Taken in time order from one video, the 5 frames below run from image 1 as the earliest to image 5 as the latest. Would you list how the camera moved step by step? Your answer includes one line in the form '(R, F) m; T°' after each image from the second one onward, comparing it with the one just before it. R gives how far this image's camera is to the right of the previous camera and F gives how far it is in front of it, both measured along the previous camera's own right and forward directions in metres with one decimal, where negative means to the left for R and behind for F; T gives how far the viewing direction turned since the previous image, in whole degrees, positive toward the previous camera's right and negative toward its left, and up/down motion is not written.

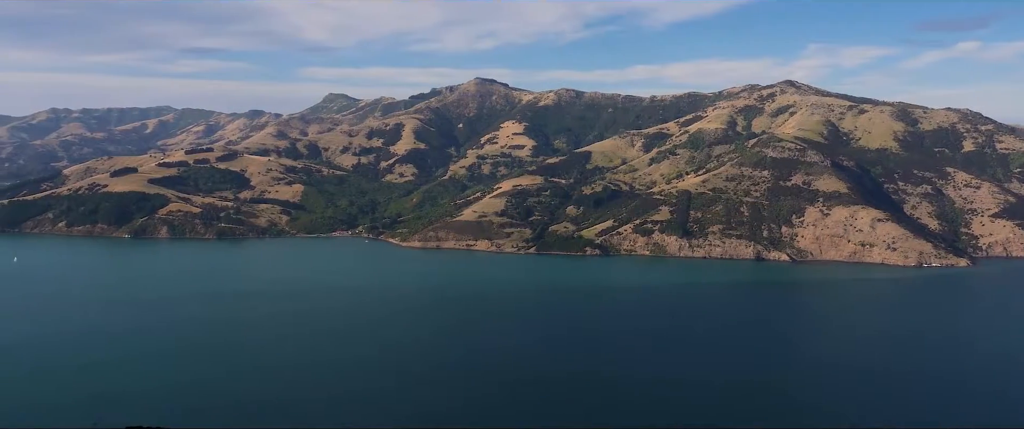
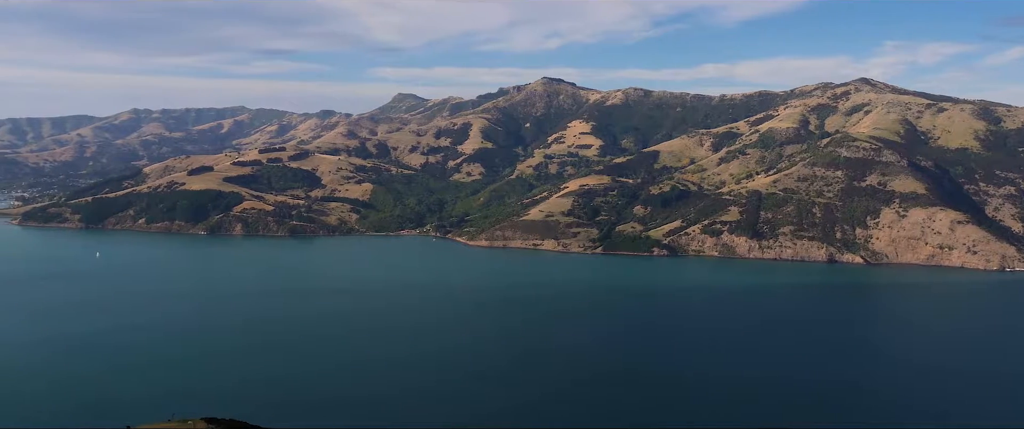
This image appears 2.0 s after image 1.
(-6.0, +0.3) m; -3°
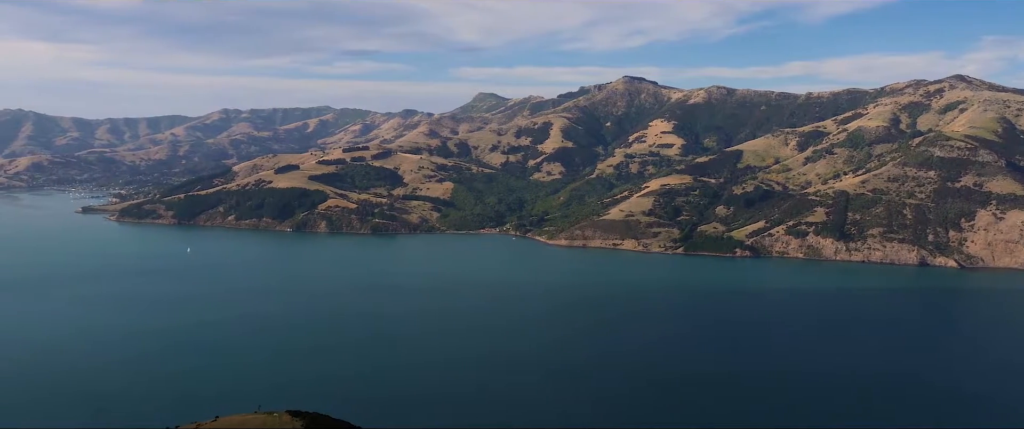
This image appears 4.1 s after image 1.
(-7.6, -0.1) m; -3°
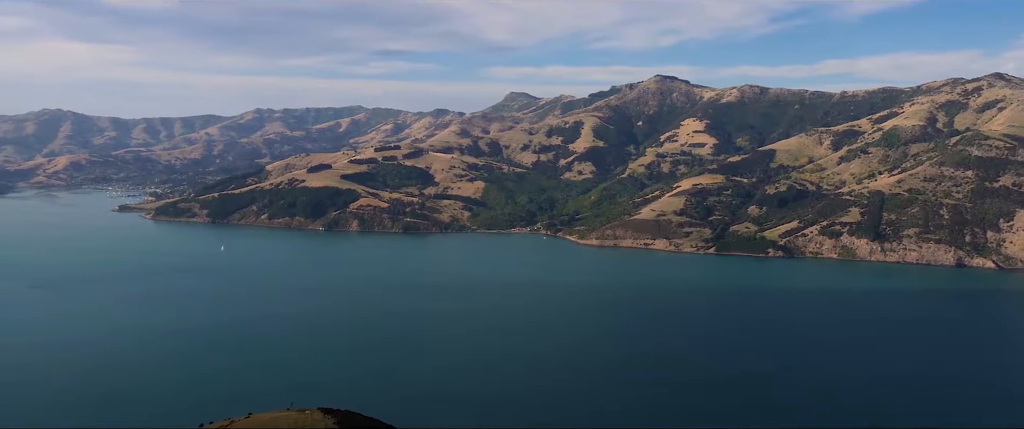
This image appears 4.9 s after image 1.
(-3.0, -0.1) m; -1°
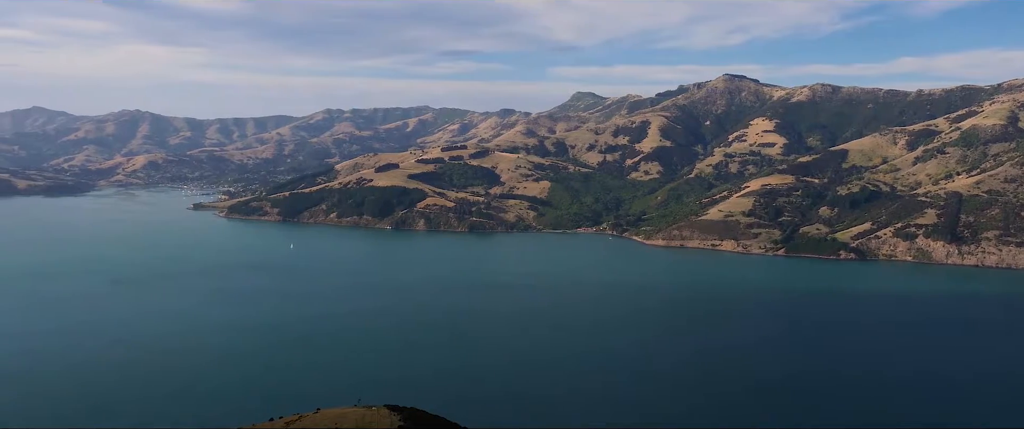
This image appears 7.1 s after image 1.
(-6.3, -0.5) m; -3°
